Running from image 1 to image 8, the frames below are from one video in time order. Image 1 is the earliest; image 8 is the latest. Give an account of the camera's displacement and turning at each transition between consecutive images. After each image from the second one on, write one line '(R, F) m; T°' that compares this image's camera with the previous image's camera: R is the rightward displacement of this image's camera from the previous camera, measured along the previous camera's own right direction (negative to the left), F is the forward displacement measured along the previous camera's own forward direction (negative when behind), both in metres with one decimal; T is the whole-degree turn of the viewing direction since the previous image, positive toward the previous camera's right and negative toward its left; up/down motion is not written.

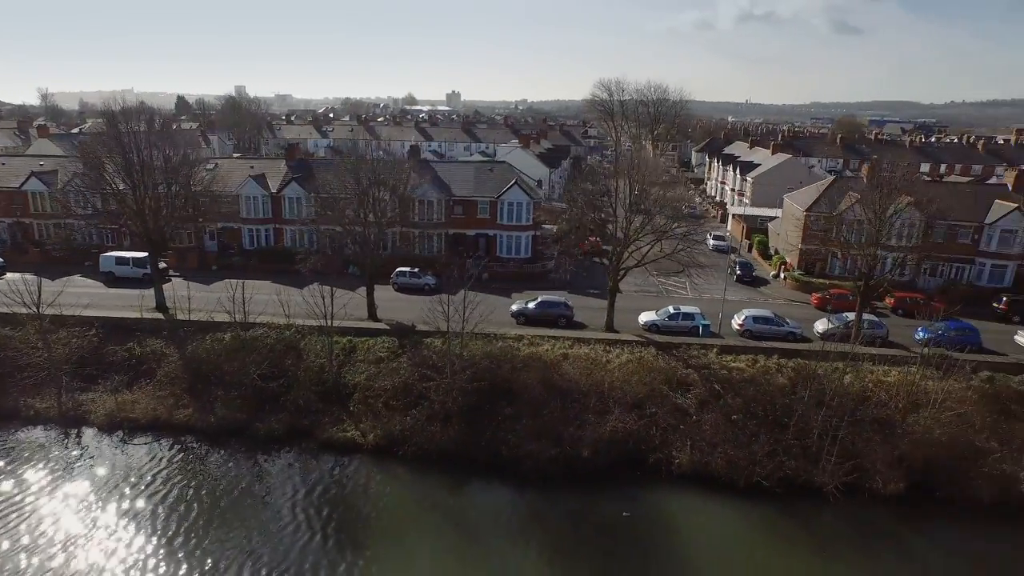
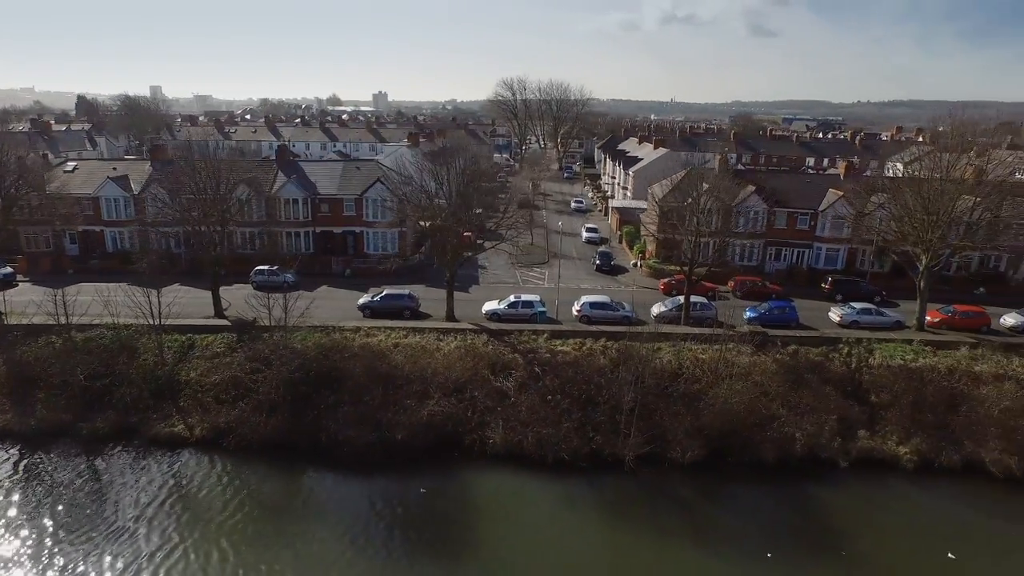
(+5.4, -1.1) m; +4°
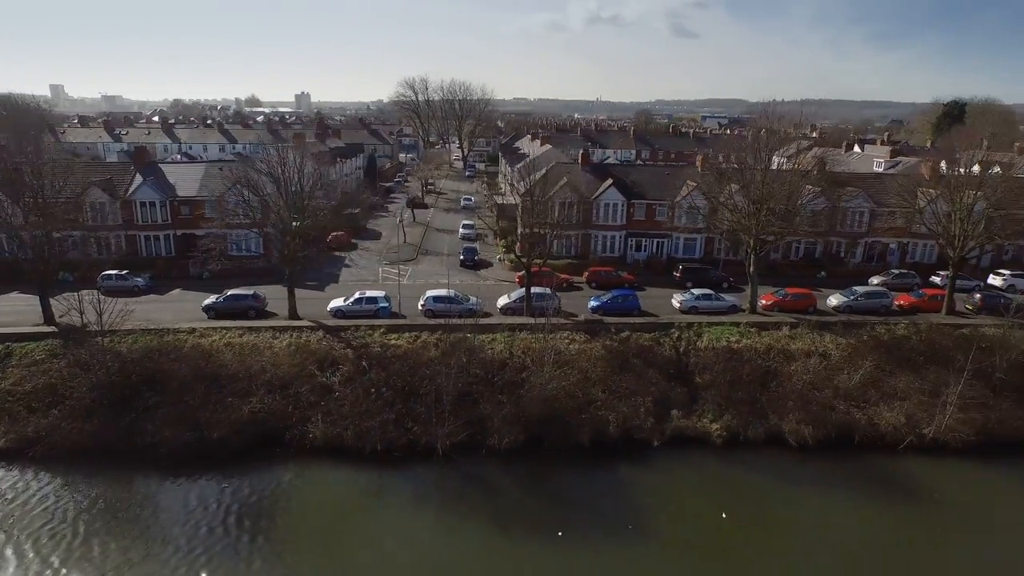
(+5.4, -0.7) m; +5°
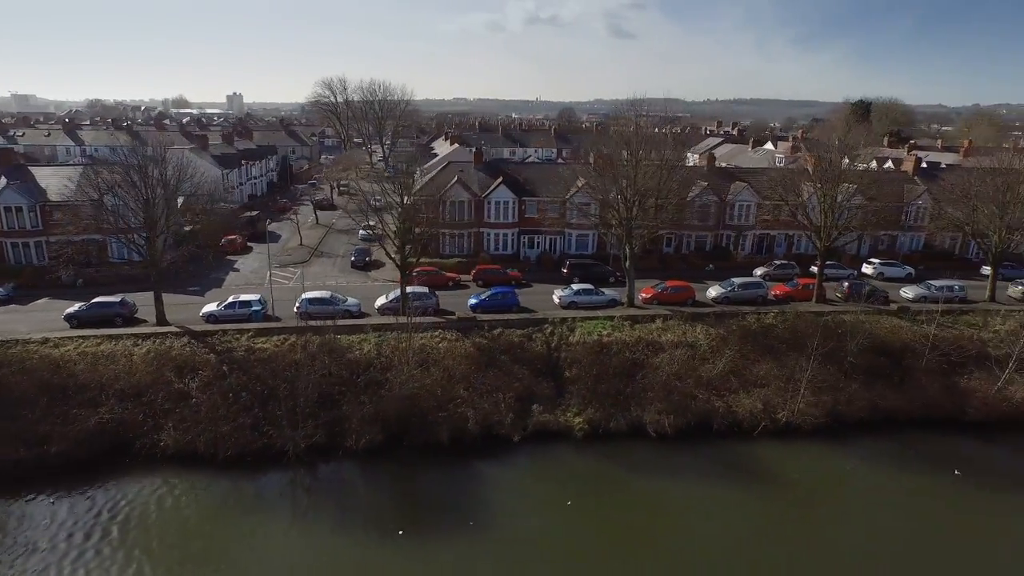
(+4.1, -0.1) m; +4°
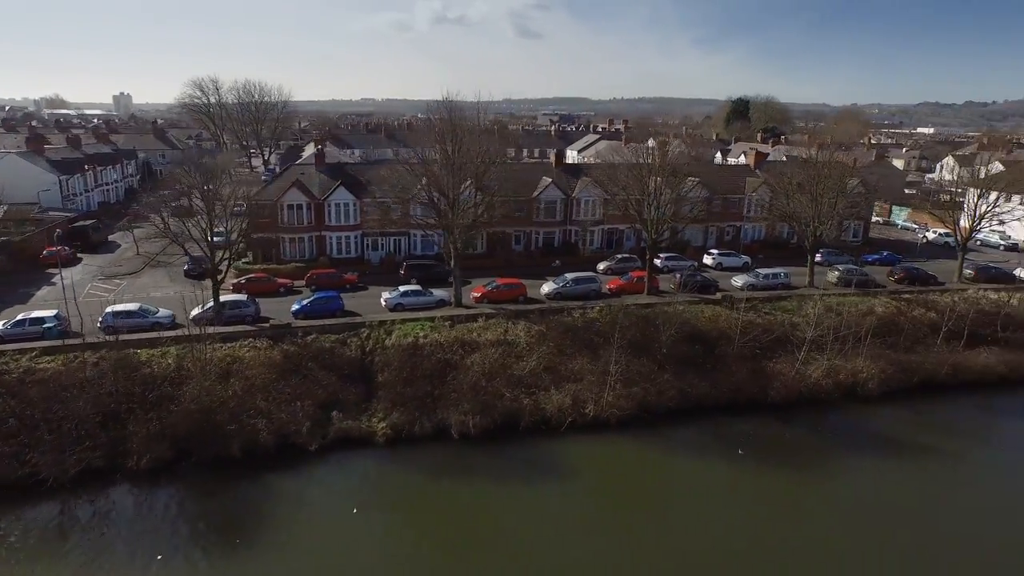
(+5.7, +0.1) m; +6°
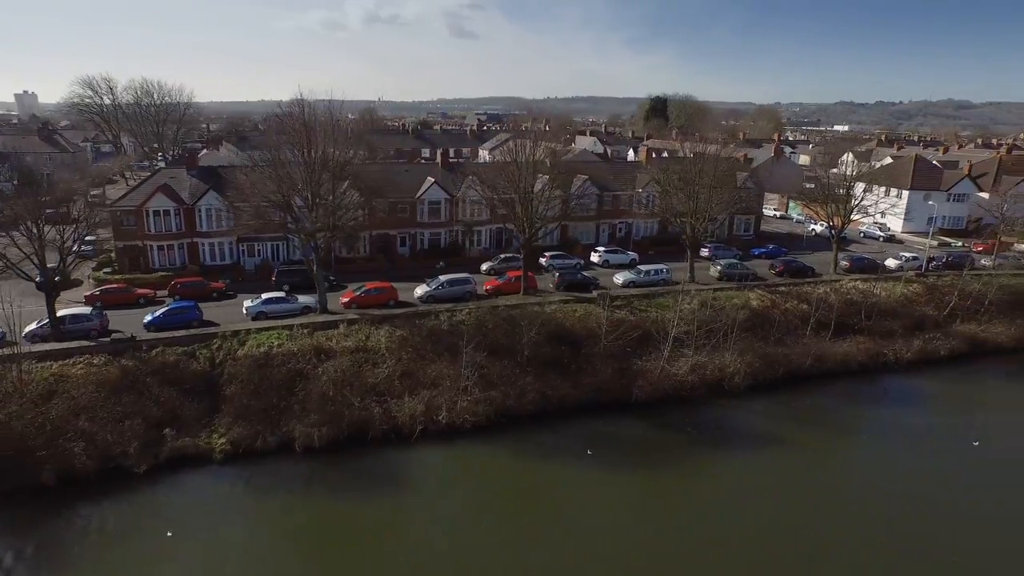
(+4.3, +0.5) m; +4°
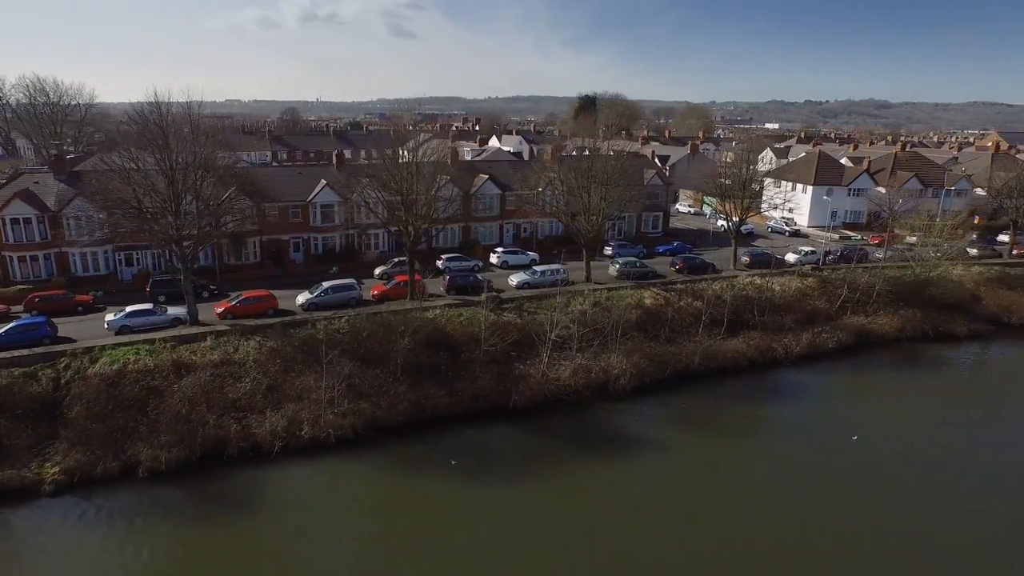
(+3.6, +0.8) m; +4°
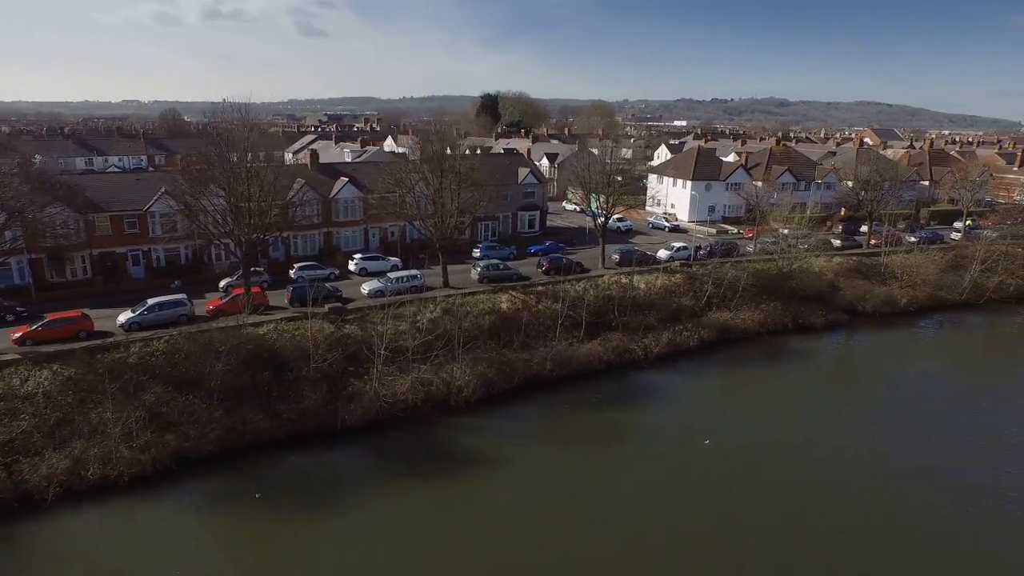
(+4.3, +1.4) m; +6°
